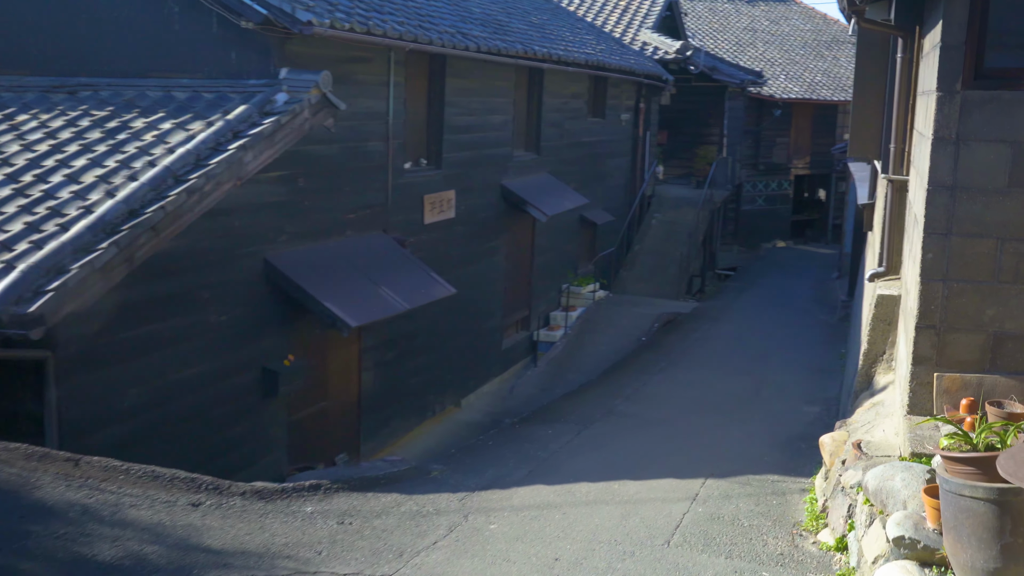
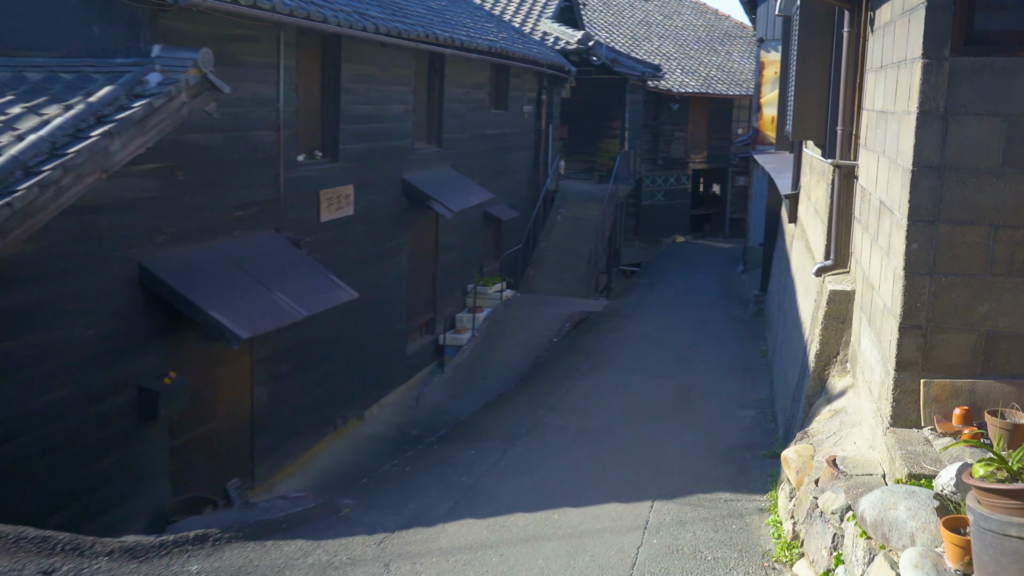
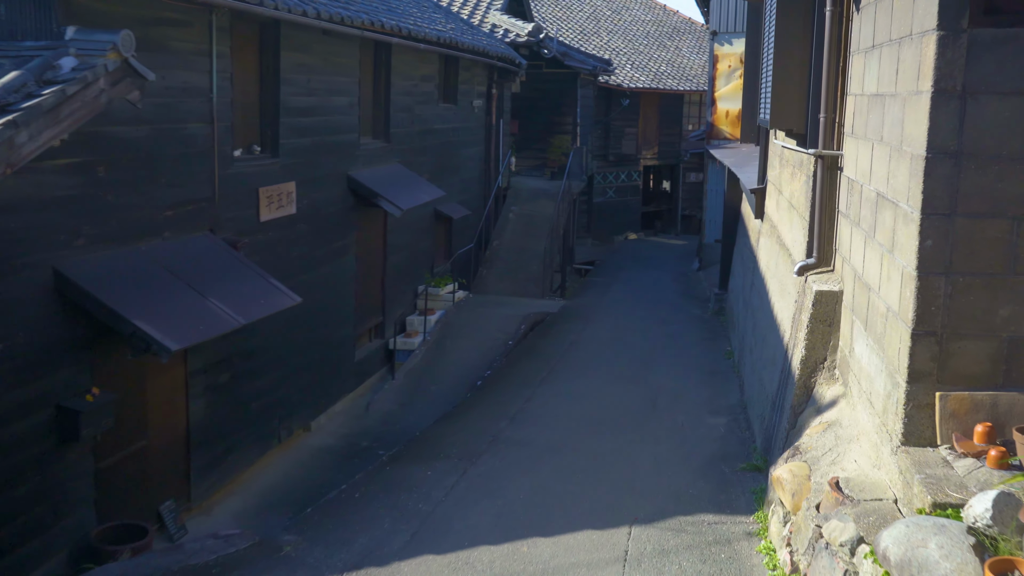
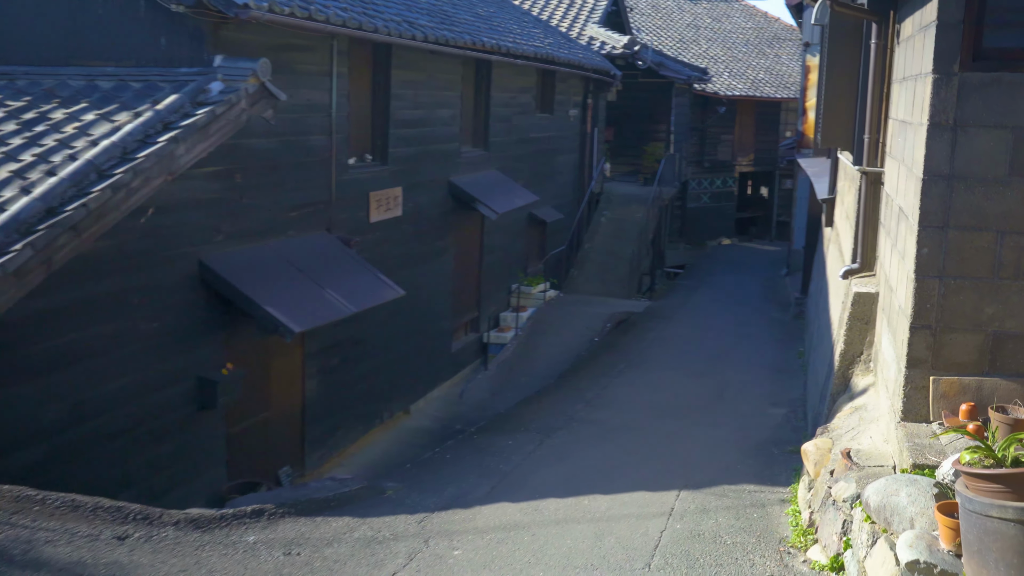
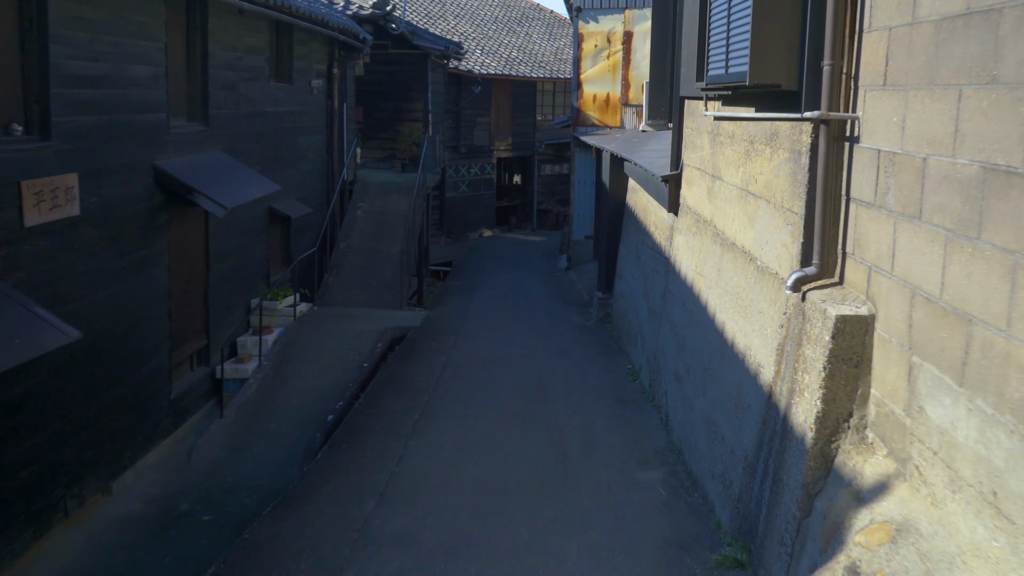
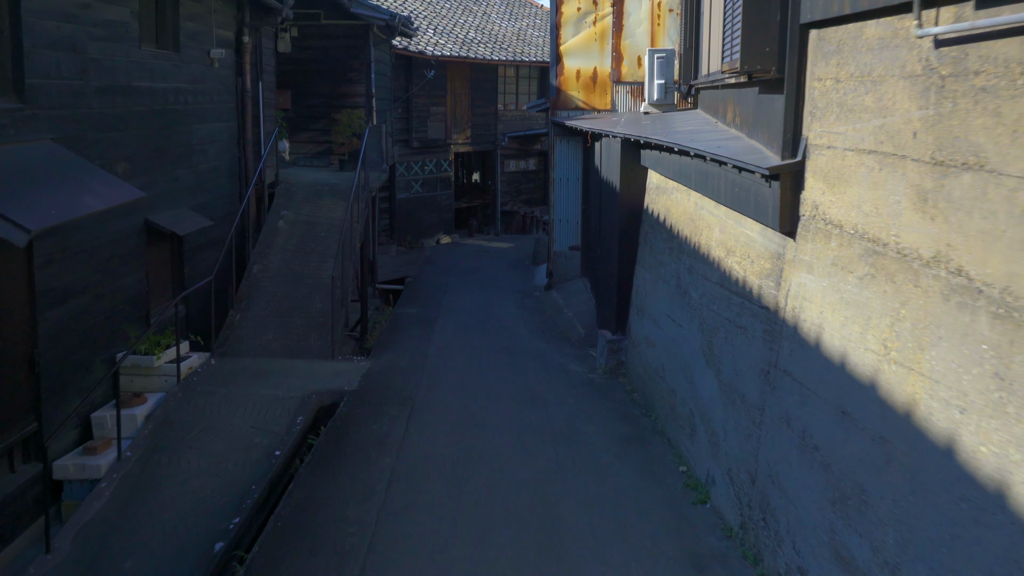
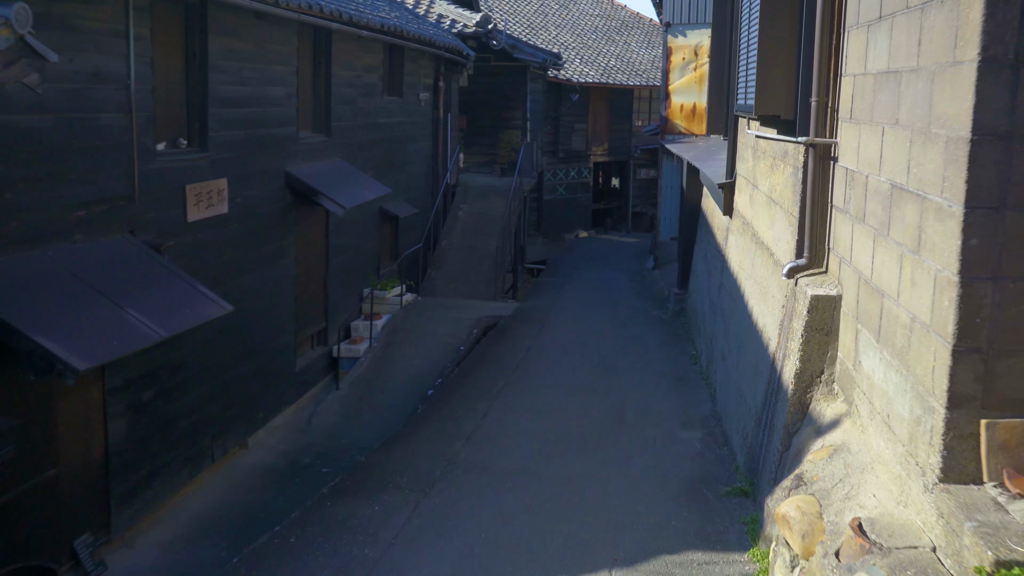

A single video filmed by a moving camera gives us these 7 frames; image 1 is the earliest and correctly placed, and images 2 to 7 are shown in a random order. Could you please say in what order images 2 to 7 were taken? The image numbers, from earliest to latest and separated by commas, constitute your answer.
4, 2, 3, 7, 5, 6
